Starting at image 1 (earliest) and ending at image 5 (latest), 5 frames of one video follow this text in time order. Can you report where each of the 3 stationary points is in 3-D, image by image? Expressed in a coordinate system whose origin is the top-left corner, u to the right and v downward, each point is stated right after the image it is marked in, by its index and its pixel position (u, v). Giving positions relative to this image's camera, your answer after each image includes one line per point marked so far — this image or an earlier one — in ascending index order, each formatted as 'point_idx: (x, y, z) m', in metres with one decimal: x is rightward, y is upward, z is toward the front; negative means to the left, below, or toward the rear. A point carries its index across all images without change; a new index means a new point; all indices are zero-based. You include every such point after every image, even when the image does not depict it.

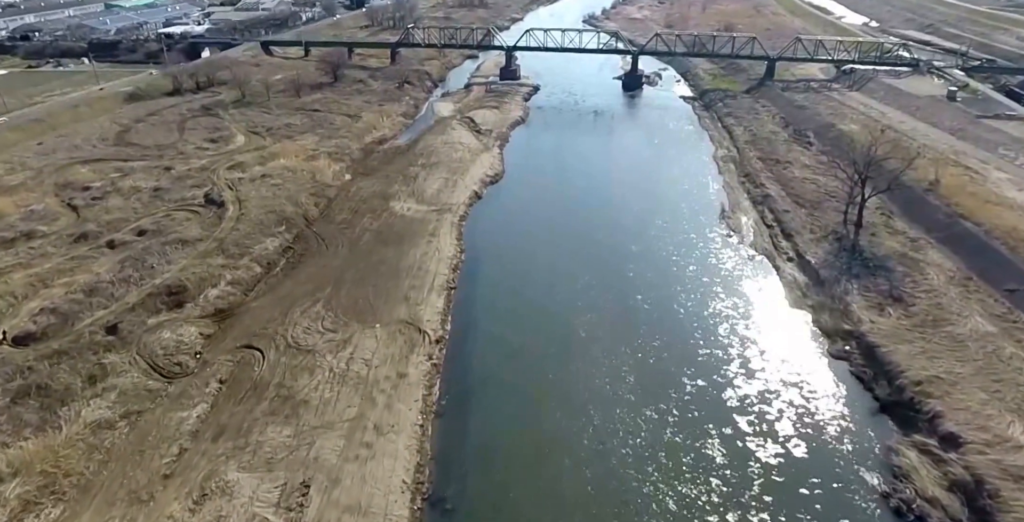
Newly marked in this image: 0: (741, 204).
0: (+7.3, +1.8, +19.5) m
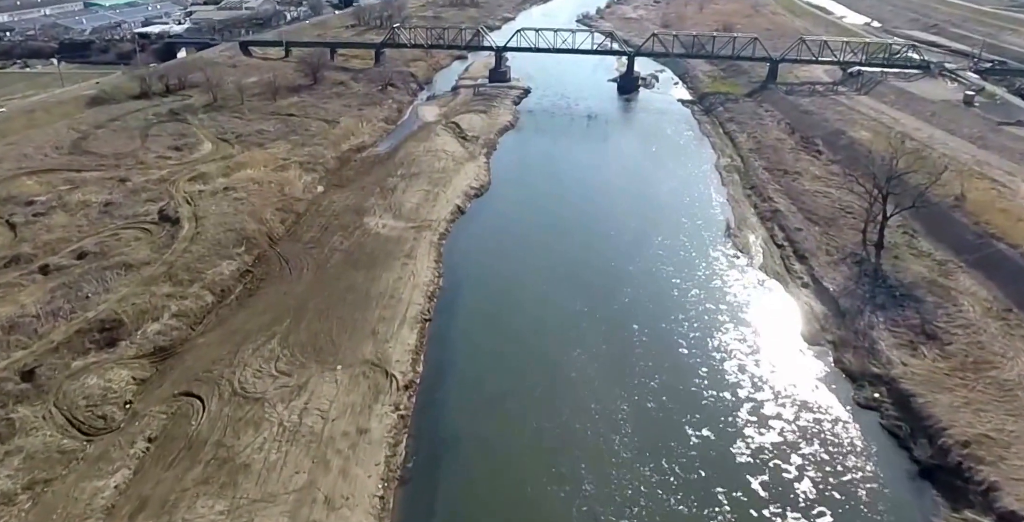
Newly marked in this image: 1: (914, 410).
0: (+6.9, +1.2, +17.8) m
1: (+7.0, -2.6, +10.8) m
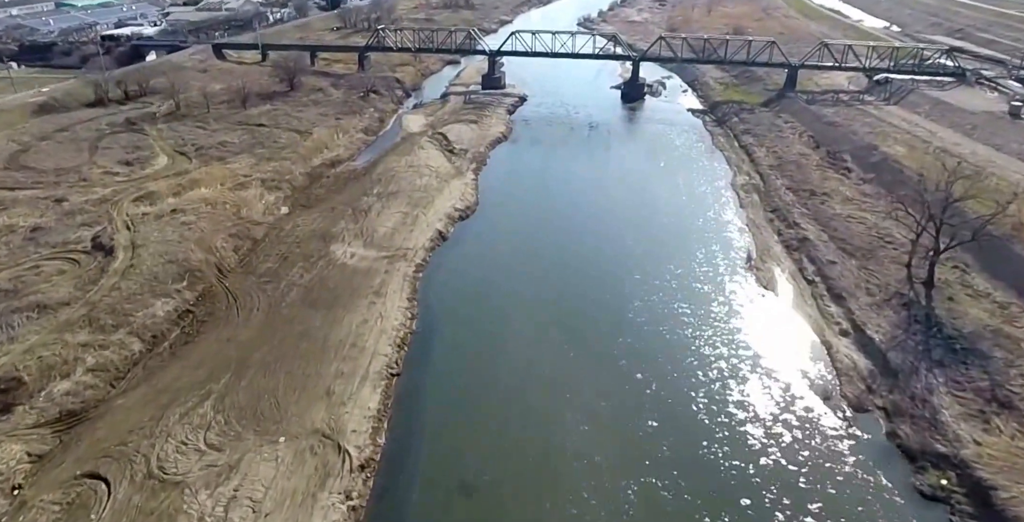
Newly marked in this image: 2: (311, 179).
0: (+6.6, +0.3, +15.7) m
1: (+6.7, -3.4, +8.6) m
2: (-6.2, +2.5, +19.1) m
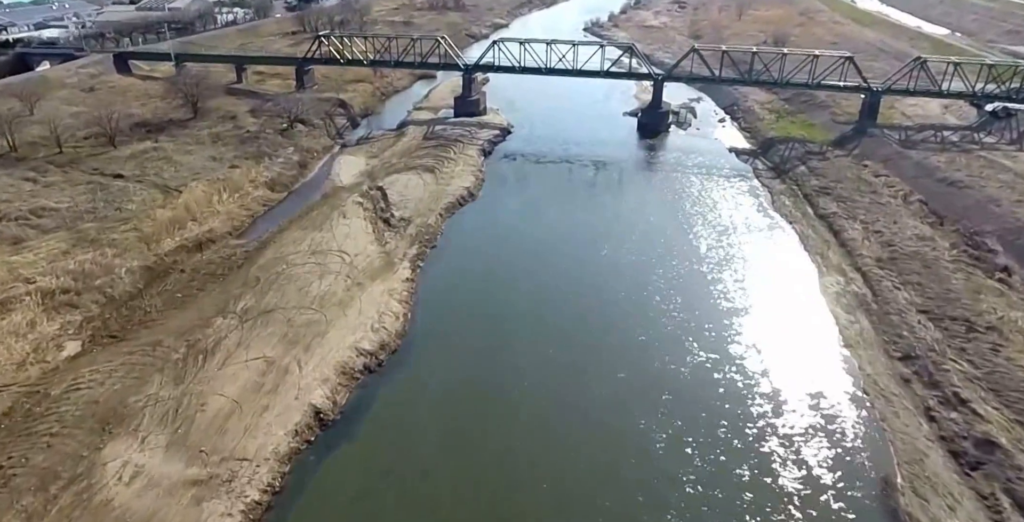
0: (+5.6, -2.8, +8.3) m
1: (+5.7, -6.5, +1.2) m
2: (-7.1, -0.4, +11.9) m
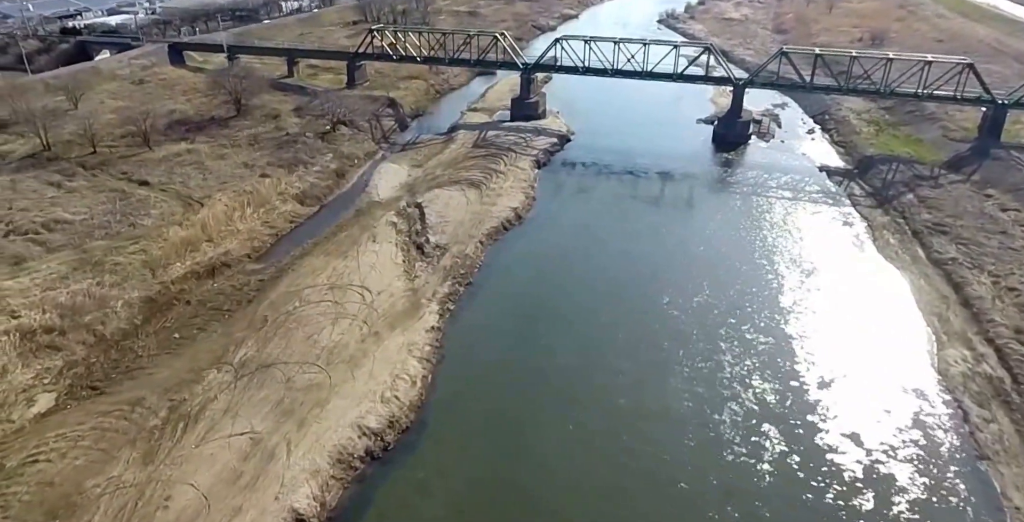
0: (+5.8, -4.0, +5.9) m
1: (+4.9, -7.8, -1.1) m
2: (-6.3, -0.9, +10.6) m
